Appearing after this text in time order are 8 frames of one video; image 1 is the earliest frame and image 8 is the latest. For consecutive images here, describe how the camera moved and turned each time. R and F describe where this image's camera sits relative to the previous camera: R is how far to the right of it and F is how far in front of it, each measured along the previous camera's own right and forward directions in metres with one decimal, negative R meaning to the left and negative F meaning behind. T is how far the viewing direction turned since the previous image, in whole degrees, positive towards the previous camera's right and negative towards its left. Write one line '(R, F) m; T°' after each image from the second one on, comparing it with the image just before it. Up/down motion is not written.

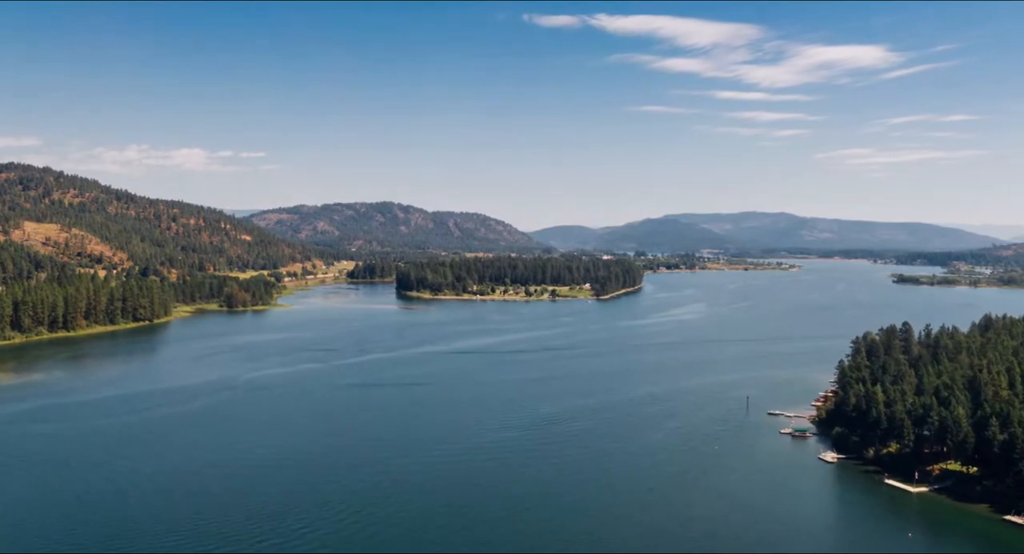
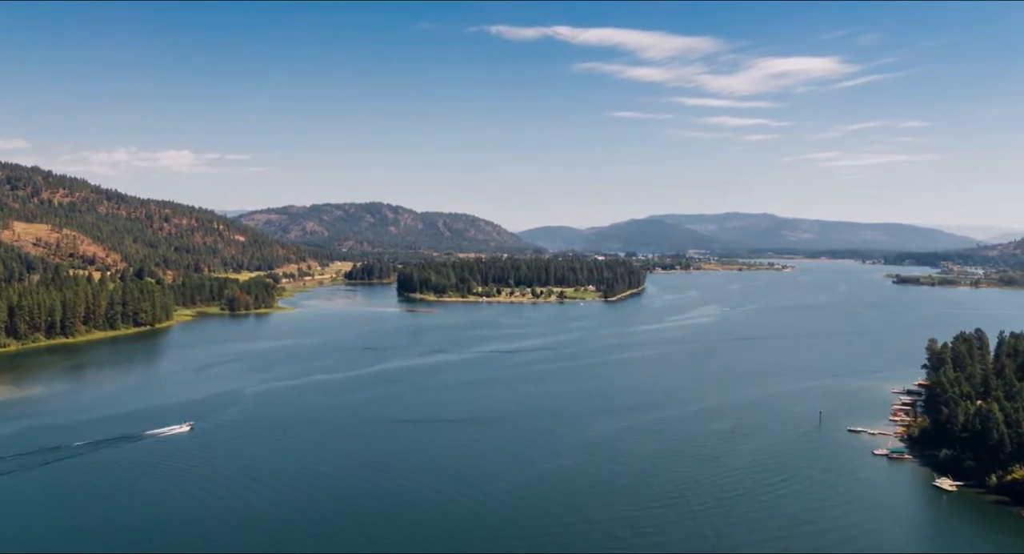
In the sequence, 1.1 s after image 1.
(-2.0, +2.4) m; +1°
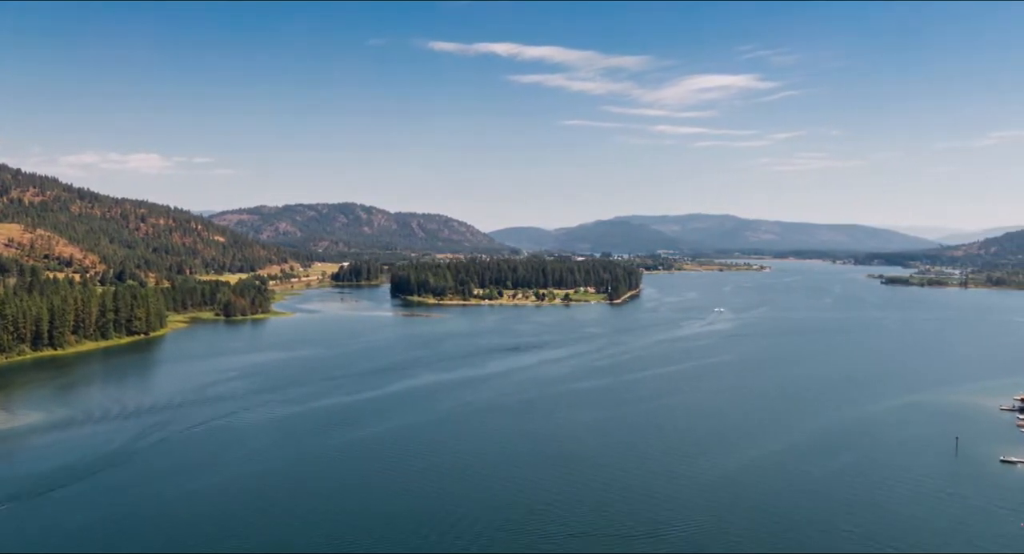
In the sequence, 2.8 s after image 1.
(-3.2, +3.6) m; +2°
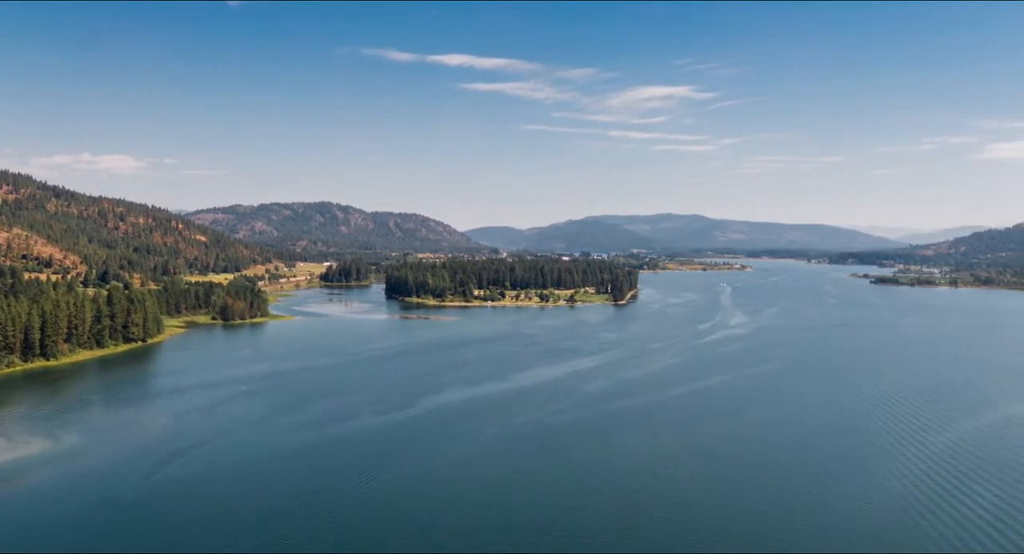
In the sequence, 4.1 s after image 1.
(-2.7, +3.0) m; +2°
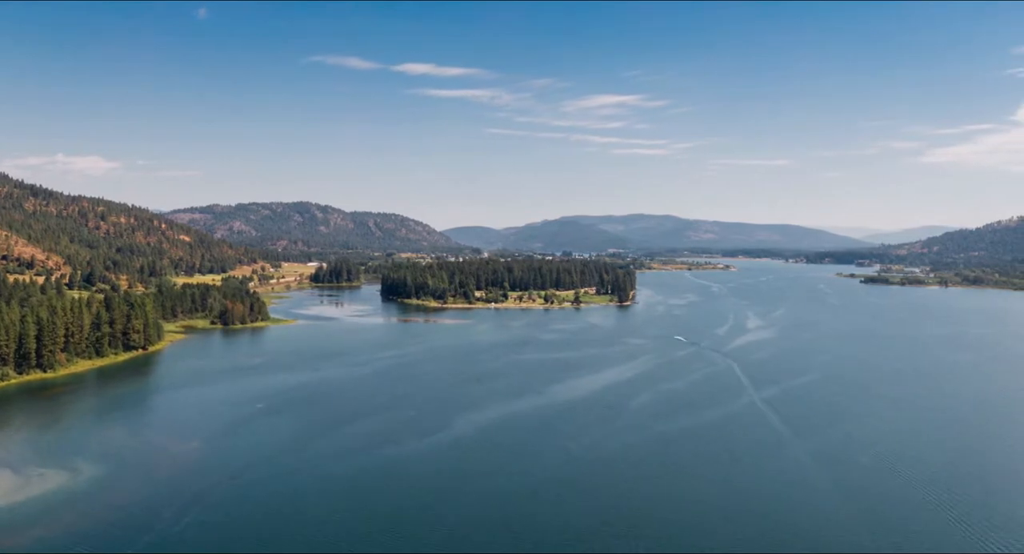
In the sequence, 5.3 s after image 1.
(-2.5, +2.6) m; +1°
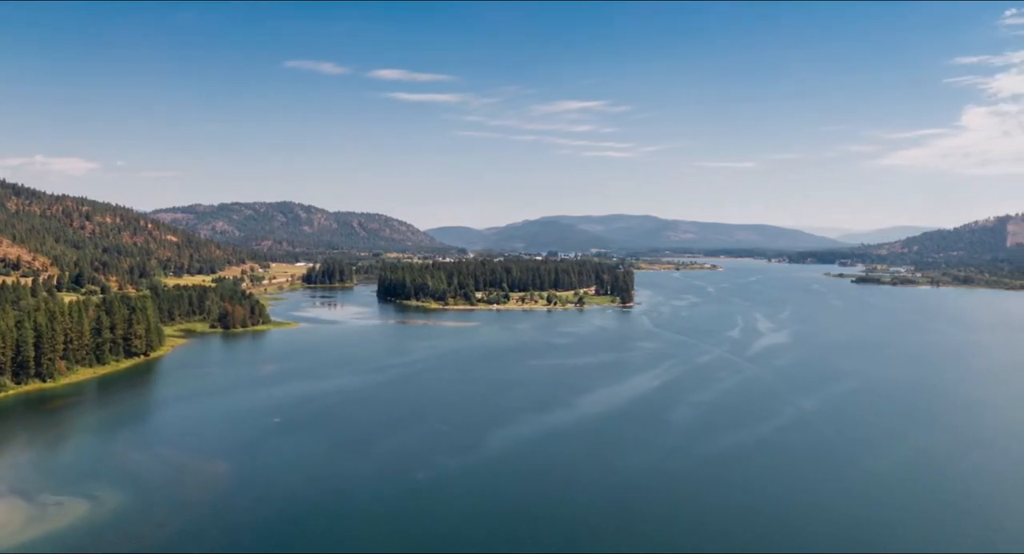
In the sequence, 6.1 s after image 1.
(-1.8, +1.7) m; +1°
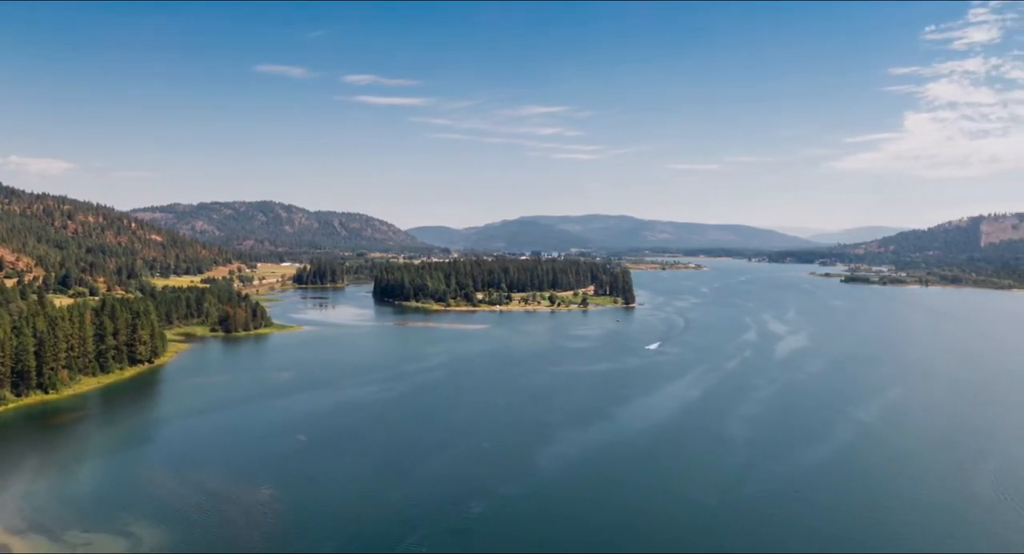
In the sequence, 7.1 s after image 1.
(-2.1, +2.0) m; +1°
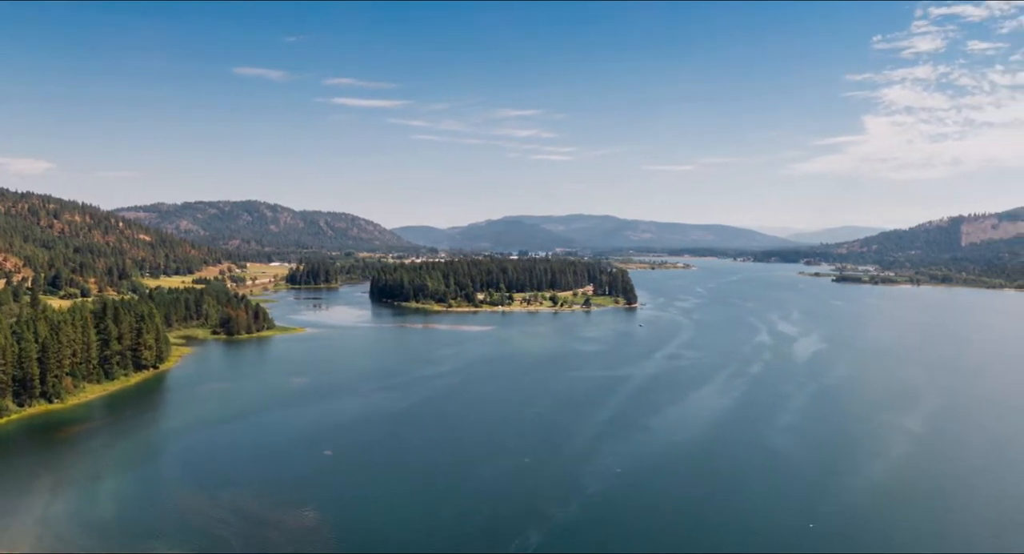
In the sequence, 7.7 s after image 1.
(-1.6, +1.4) m; +1°
